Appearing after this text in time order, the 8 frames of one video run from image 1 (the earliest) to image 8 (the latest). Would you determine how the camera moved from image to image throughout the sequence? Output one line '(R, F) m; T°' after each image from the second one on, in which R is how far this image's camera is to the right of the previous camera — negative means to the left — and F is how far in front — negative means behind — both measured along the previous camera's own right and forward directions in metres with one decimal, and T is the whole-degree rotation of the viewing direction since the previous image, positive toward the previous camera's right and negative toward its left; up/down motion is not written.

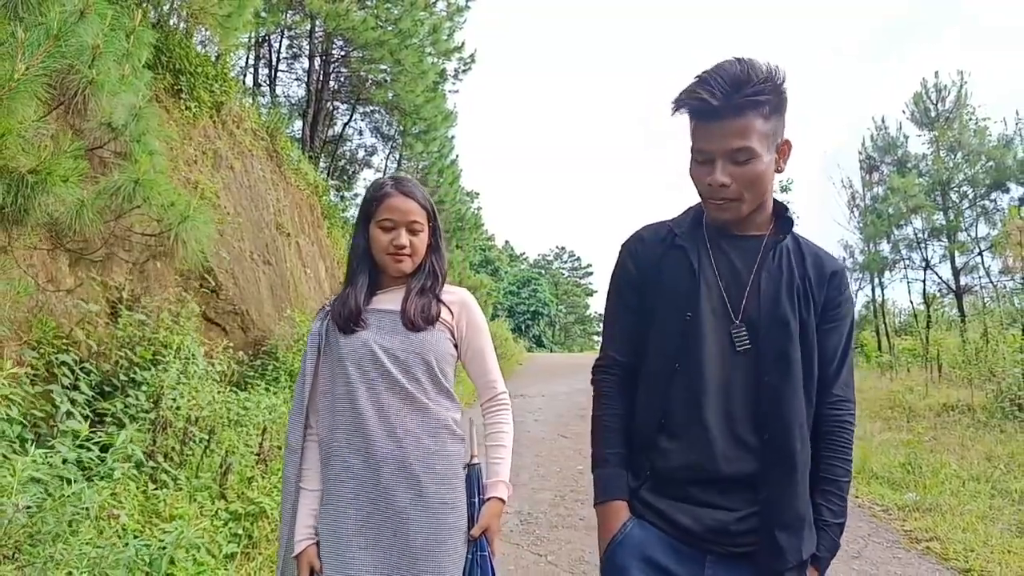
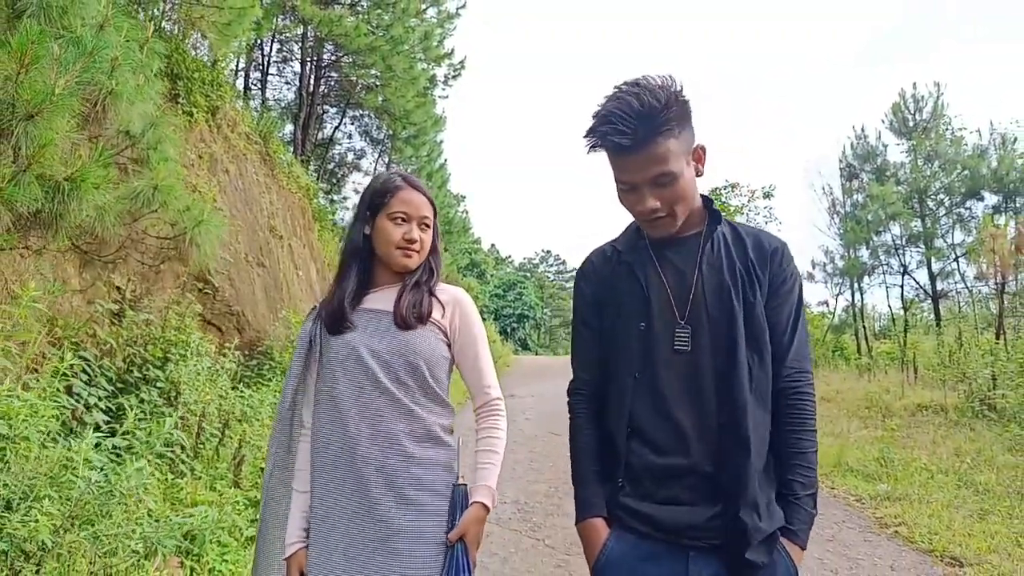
(-0.1, -0.3) m; +1°
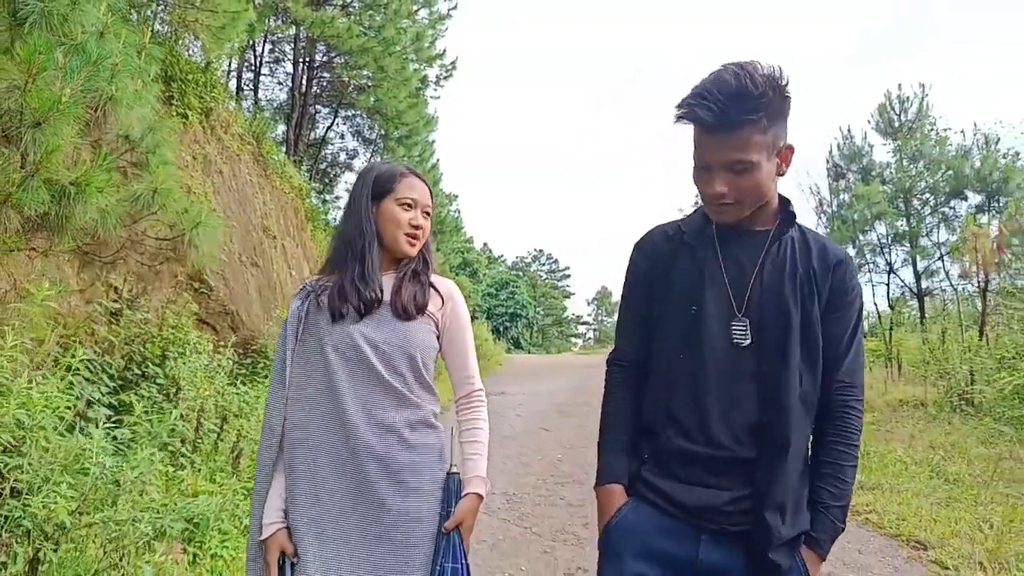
(0.0, -0.2) m; 0°
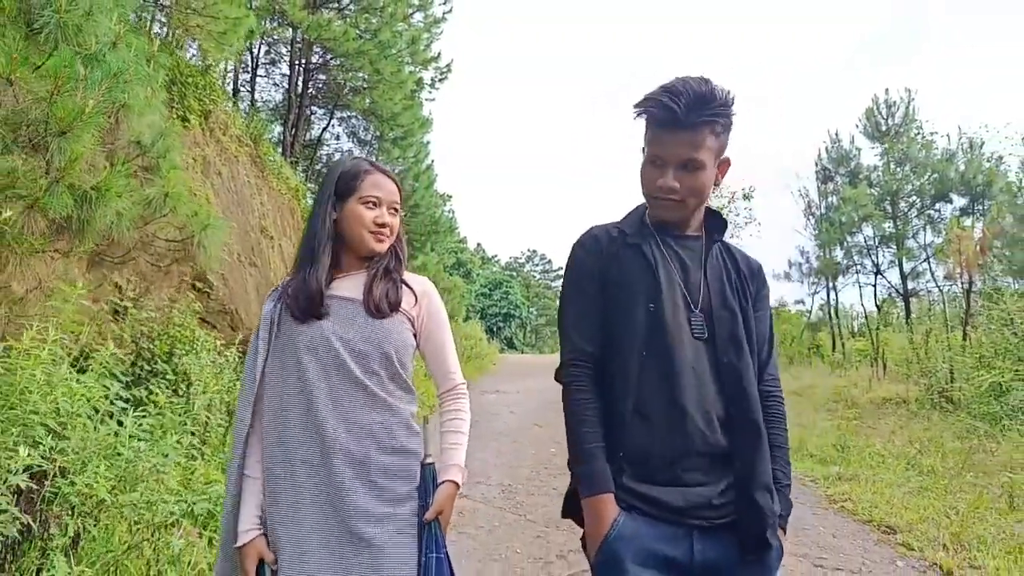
(0.0, -0.3) m; 0°
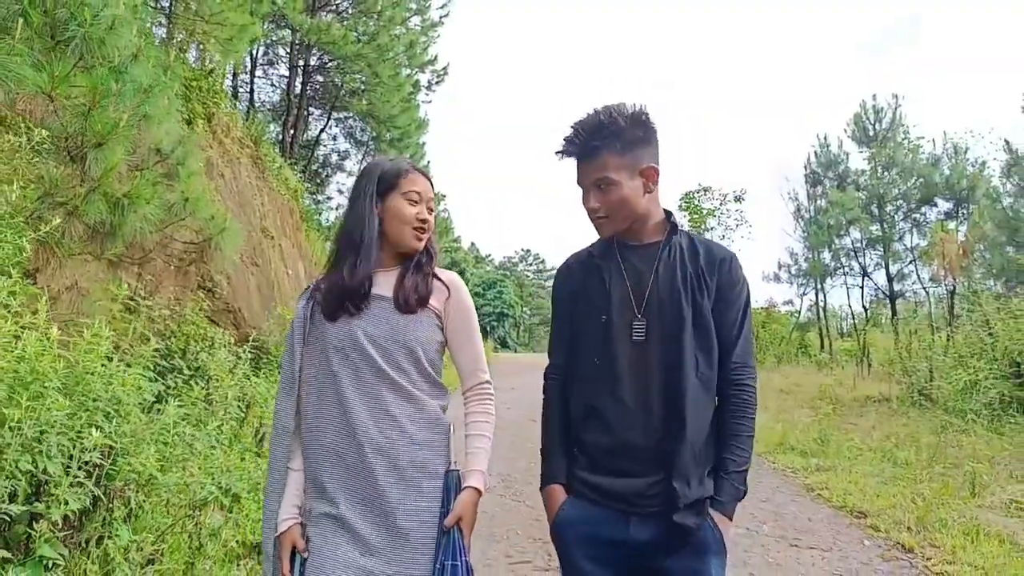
(0.0, -0.4) m; 0°
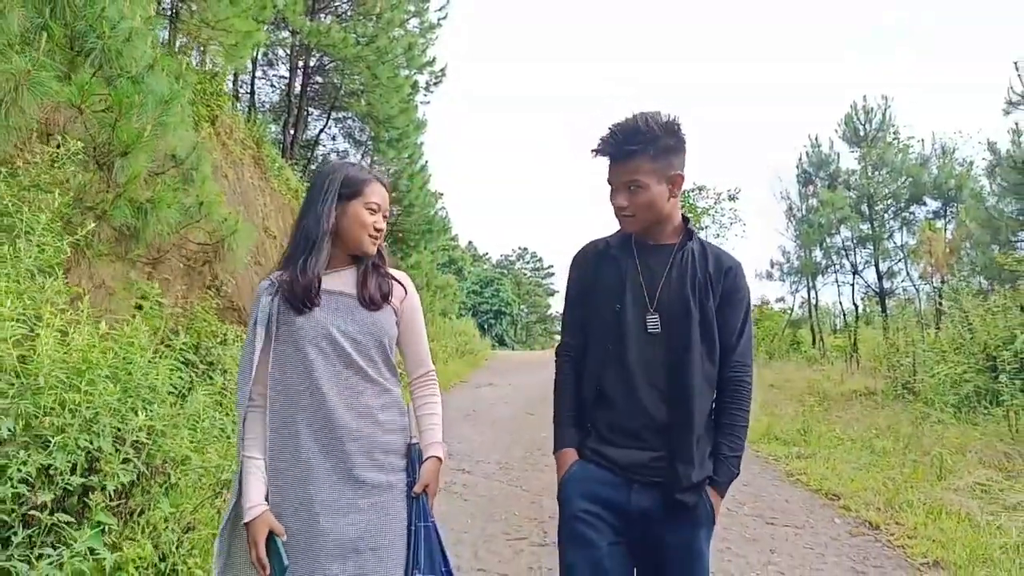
(0.0, -0.3) m; 0°
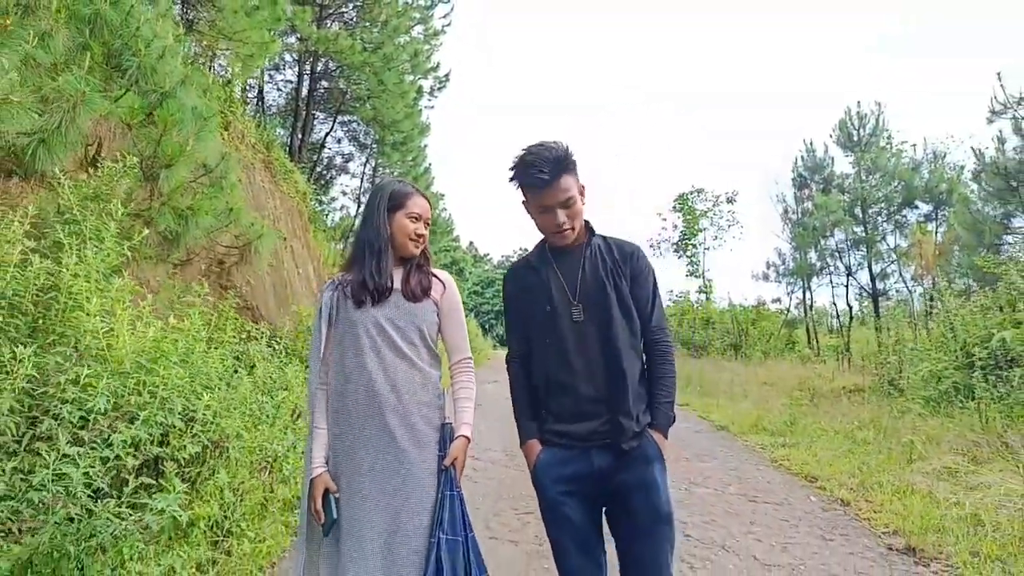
(0.0, -0.5) m; 0°
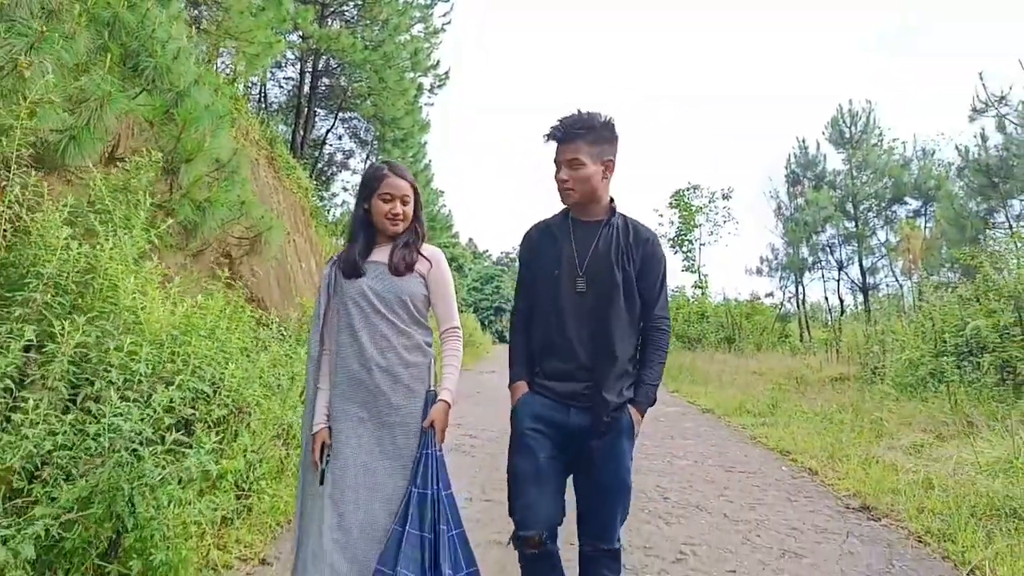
(0.0, -0.4) m; 0°
